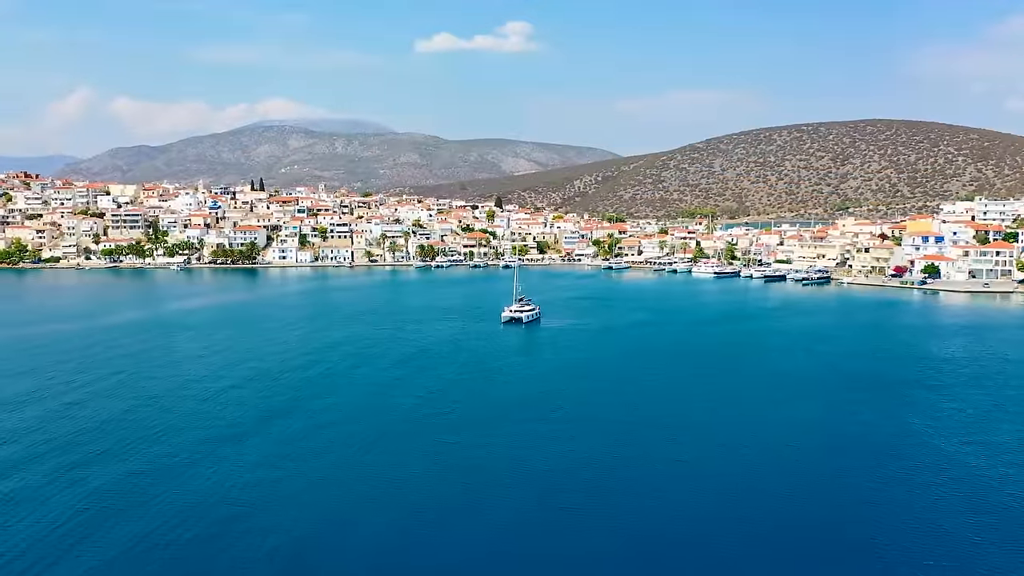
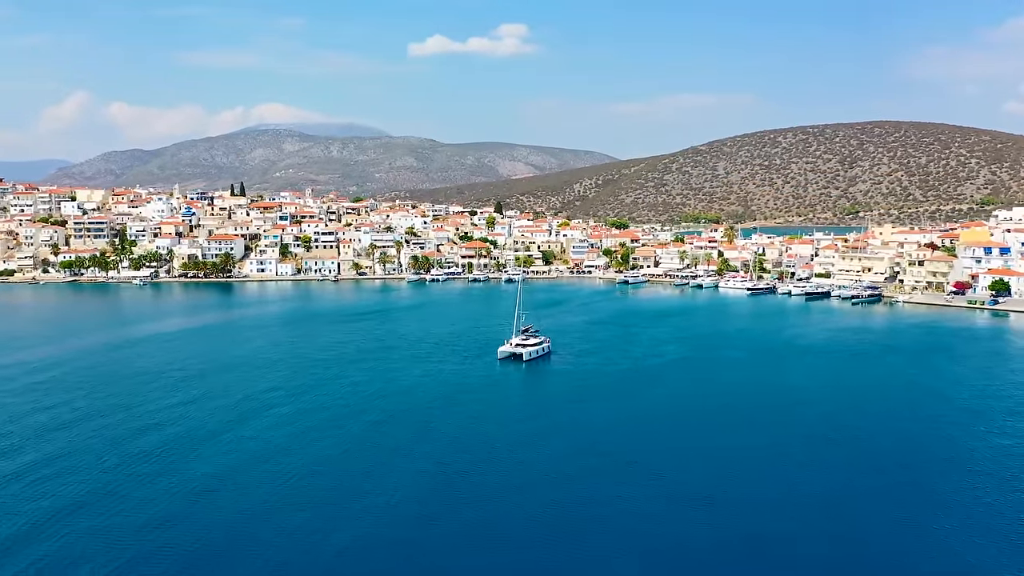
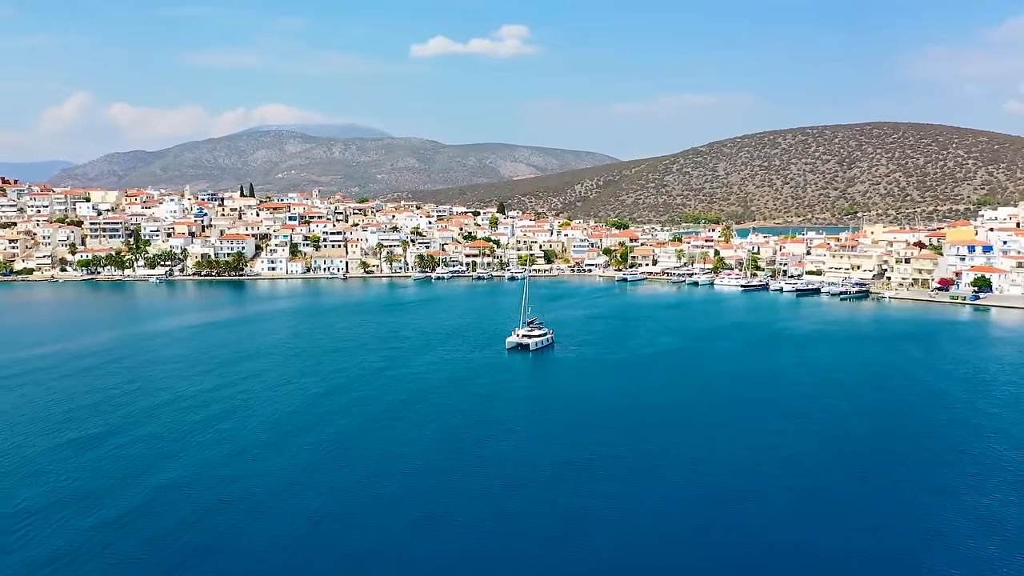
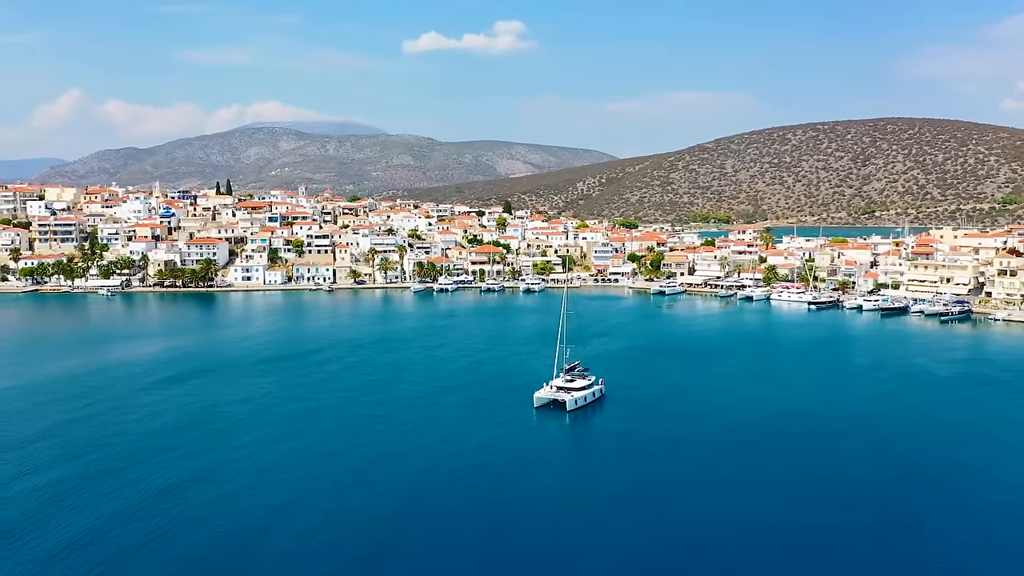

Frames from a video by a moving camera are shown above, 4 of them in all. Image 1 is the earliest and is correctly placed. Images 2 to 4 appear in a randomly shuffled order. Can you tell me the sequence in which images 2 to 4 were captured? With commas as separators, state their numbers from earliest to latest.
3, 2, 4
